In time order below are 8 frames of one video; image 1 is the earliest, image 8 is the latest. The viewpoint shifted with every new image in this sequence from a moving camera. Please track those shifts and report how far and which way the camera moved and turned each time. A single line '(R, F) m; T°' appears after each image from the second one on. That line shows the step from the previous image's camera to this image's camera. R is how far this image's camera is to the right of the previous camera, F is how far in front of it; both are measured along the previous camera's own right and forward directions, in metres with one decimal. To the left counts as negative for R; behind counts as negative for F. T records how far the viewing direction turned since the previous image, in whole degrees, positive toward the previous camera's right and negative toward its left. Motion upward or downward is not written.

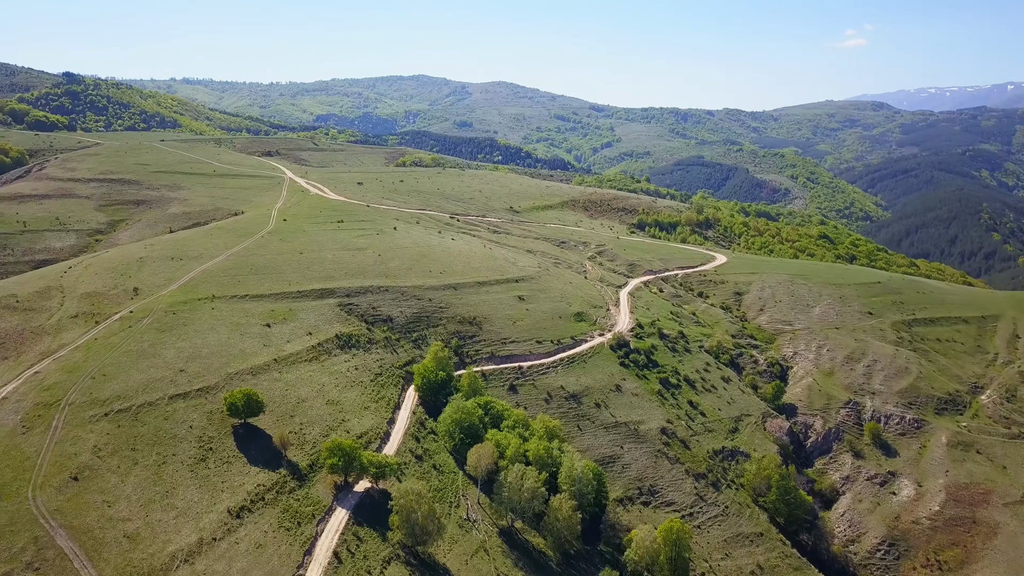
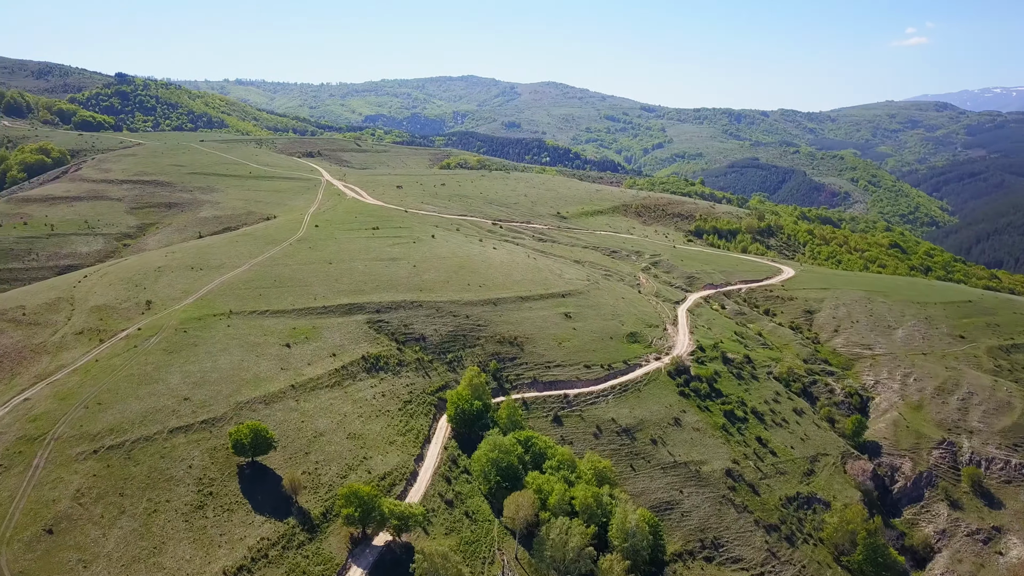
(+0.1, +7.4) m; -3°
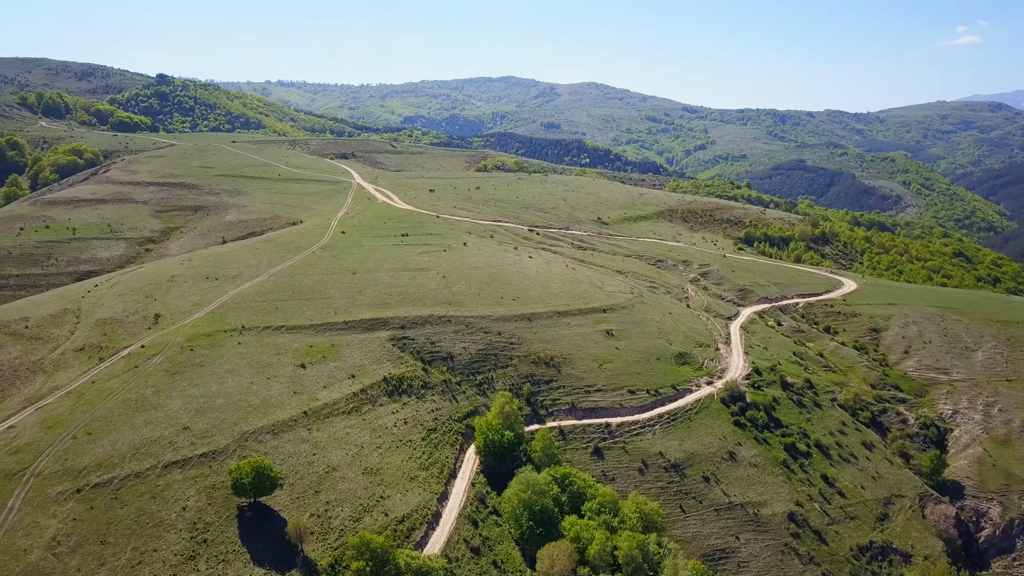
(+0.1, +5.9) m; -3°
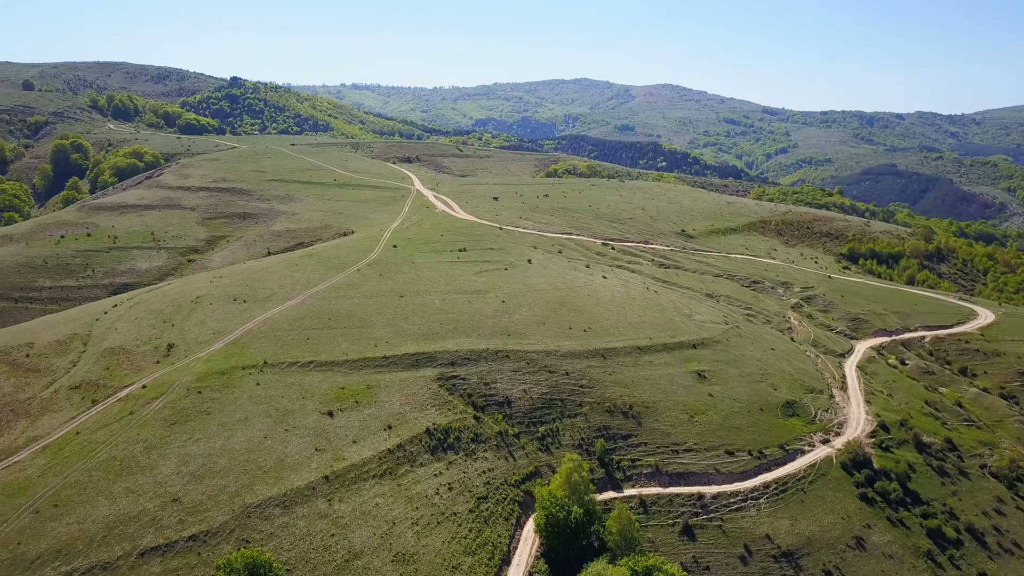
(-0.1, +10.3) m; -5°
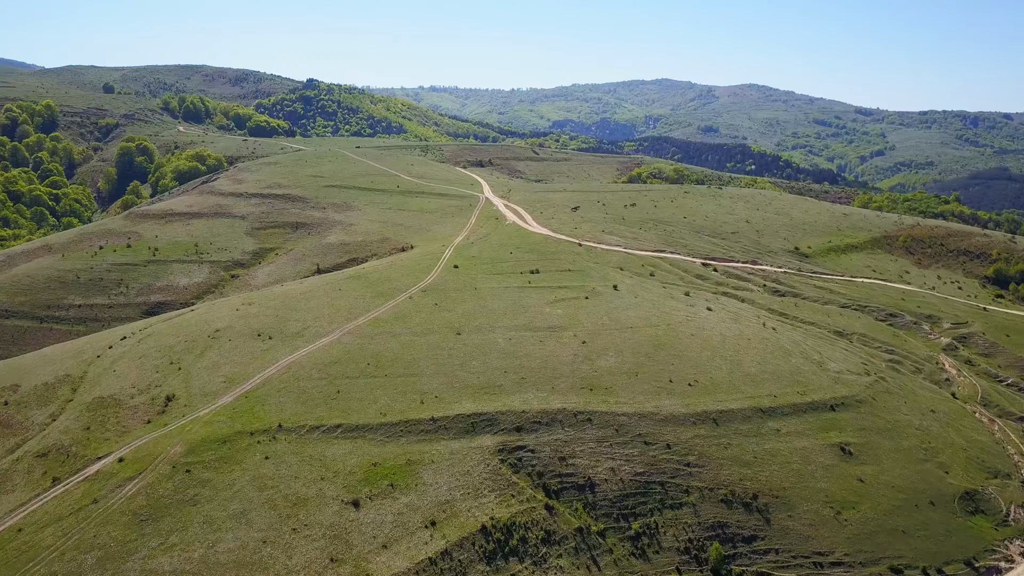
(-0.6, +11.9) m; -5°
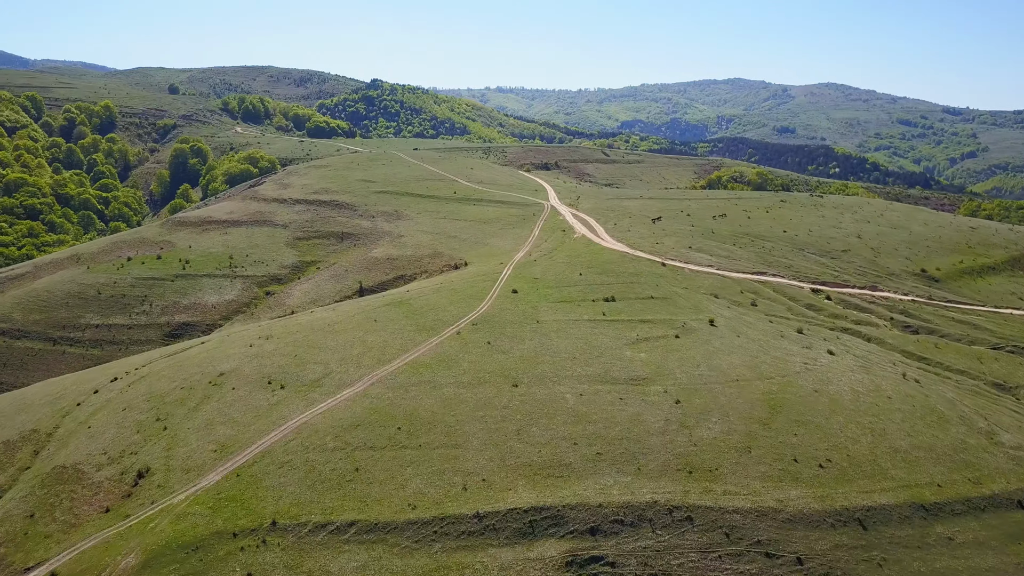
(-0.4, +10.5) m; -5°
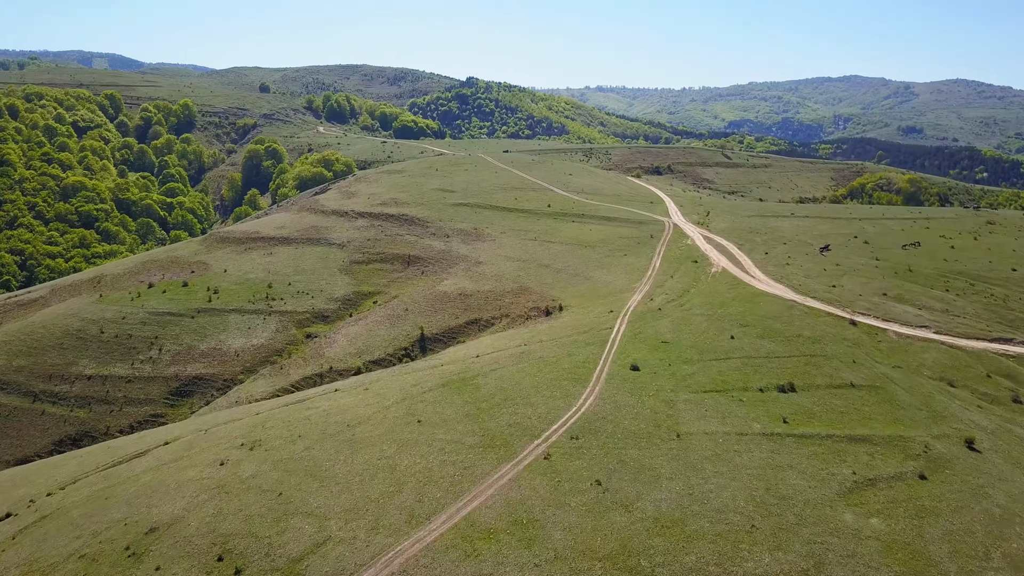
(-1.2, +17.8) m; -7°
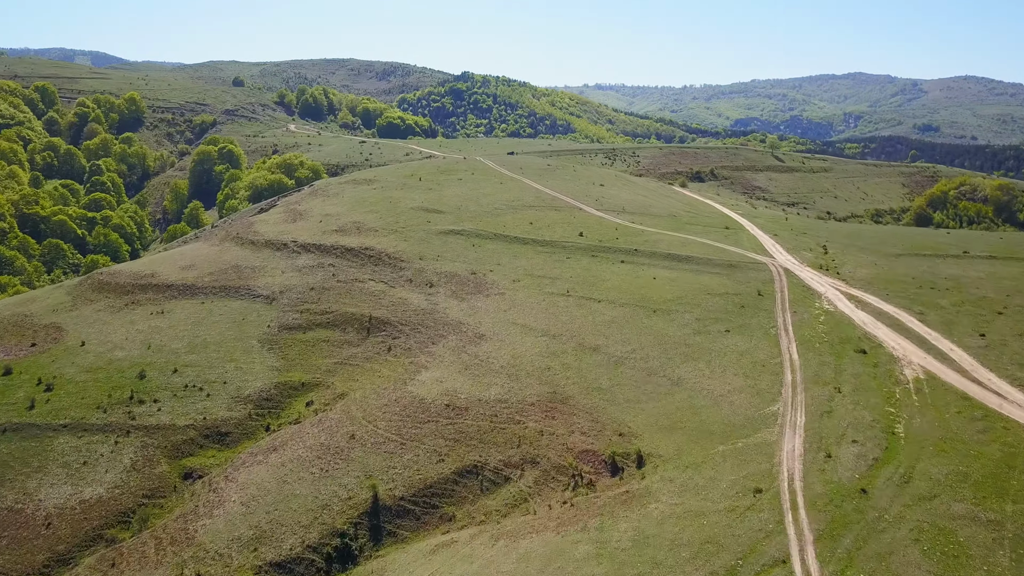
(-1.2, +23.8) m; 0°
